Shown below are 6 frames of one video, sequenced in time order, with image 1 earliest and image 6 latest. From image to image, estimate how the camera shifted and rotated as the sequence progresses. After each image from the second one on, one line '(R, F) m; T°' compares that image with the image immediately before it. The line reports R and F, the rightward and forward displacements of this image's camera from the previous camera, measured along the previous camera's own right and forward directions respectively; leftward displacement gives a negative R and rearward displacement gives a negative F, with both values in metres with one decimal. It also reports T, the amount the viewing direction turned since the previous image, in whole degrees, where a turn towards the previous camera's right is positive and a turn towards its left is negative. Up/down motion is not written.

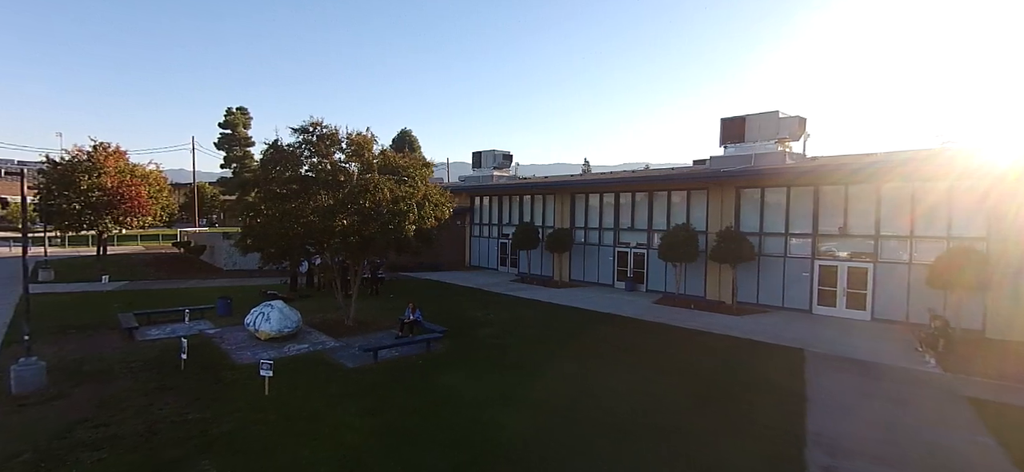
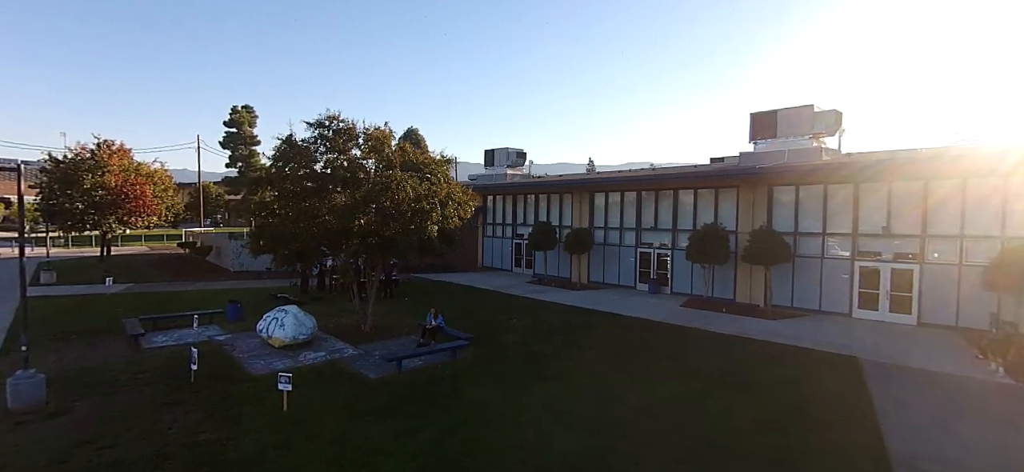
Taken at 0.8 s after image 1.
(-0.6, +0.7) m; 0°
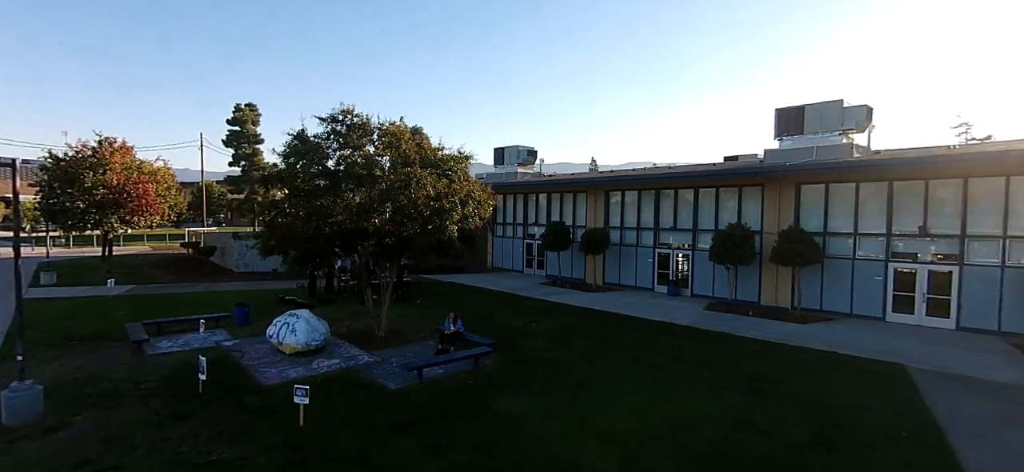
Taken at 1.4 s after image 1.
(-0.5, +0.6) m; 0°
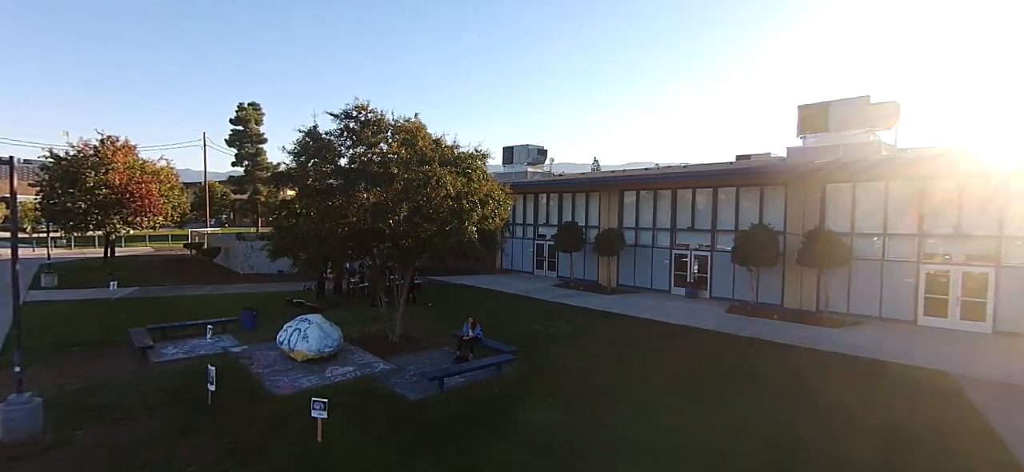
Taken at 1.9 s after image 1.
(-0.4, +0.5) m; 0°
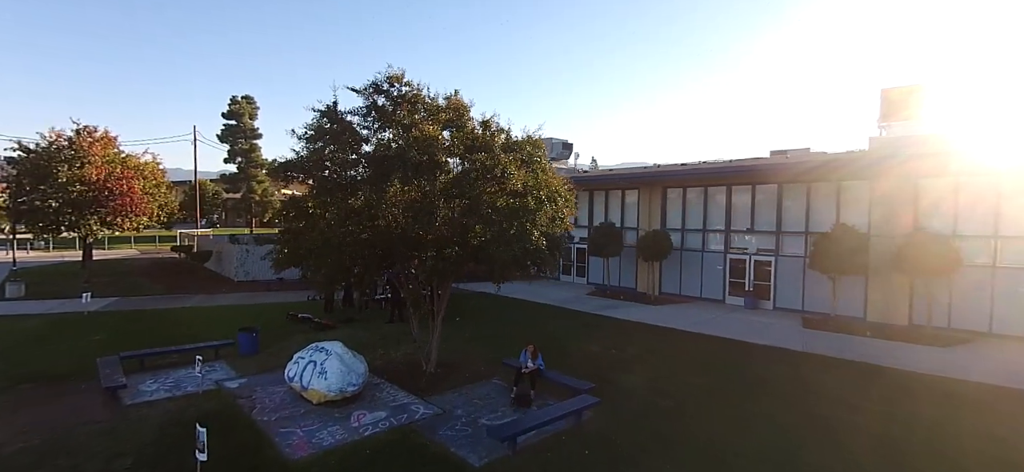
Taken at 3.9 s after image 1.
(-1.3, +2.1) m; +1°
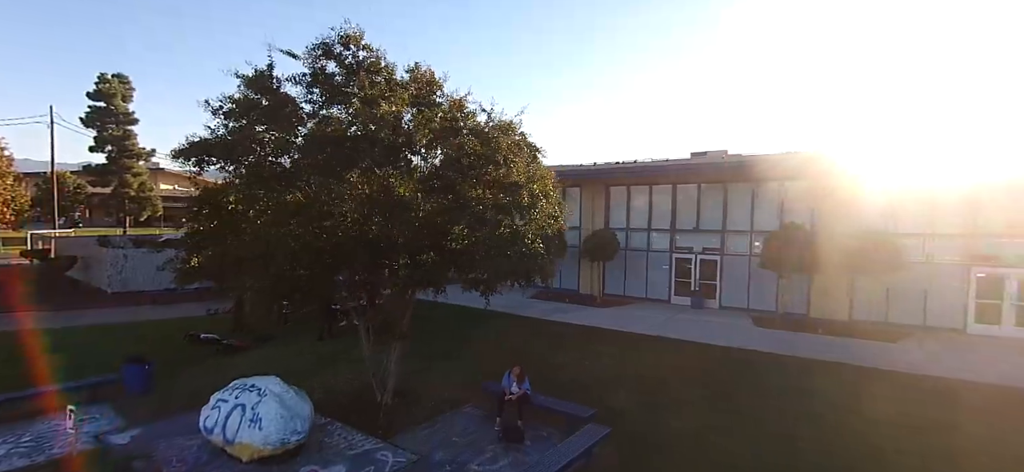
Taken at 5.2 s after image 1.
(-1.0, +1.3) m; +11°
